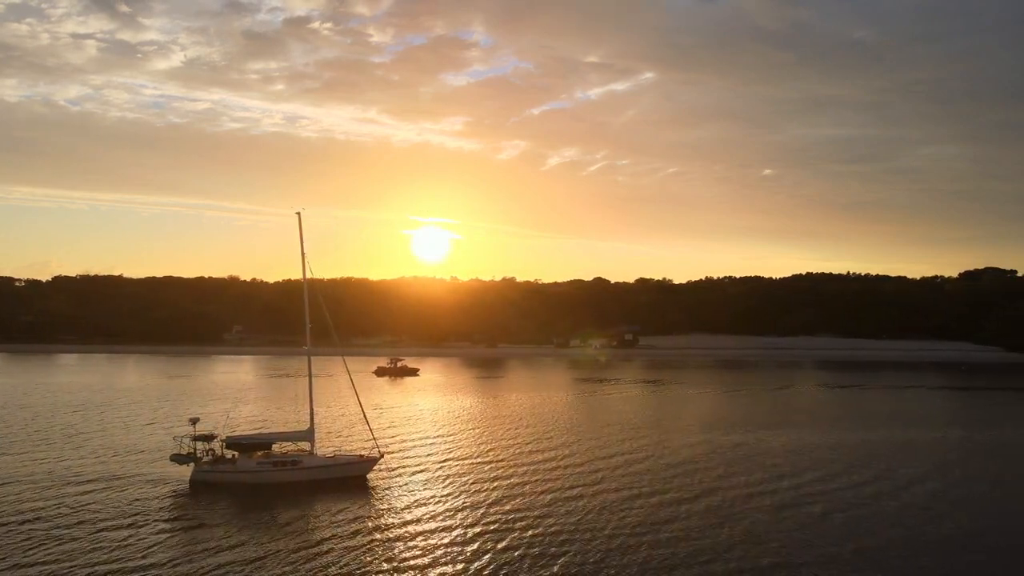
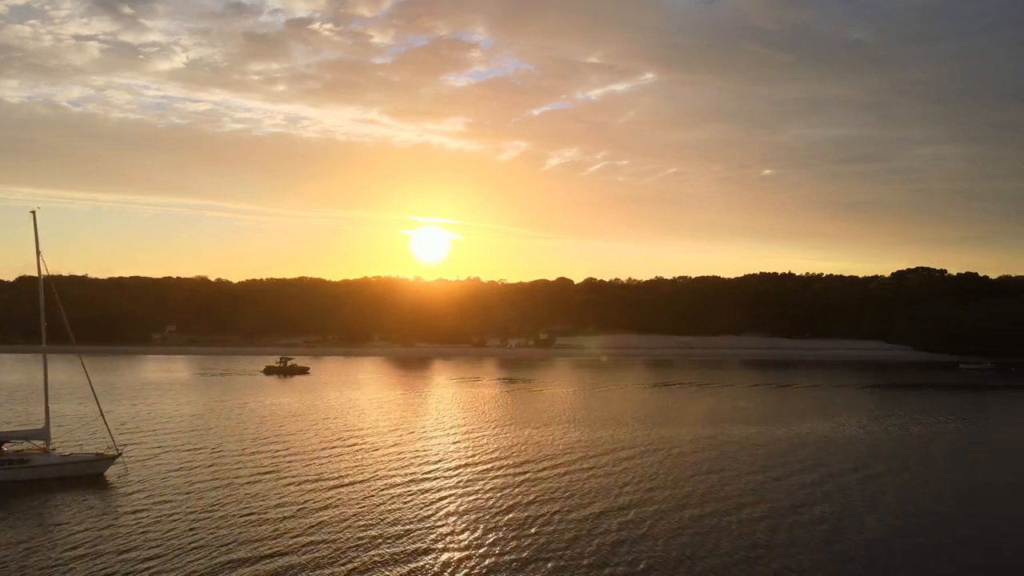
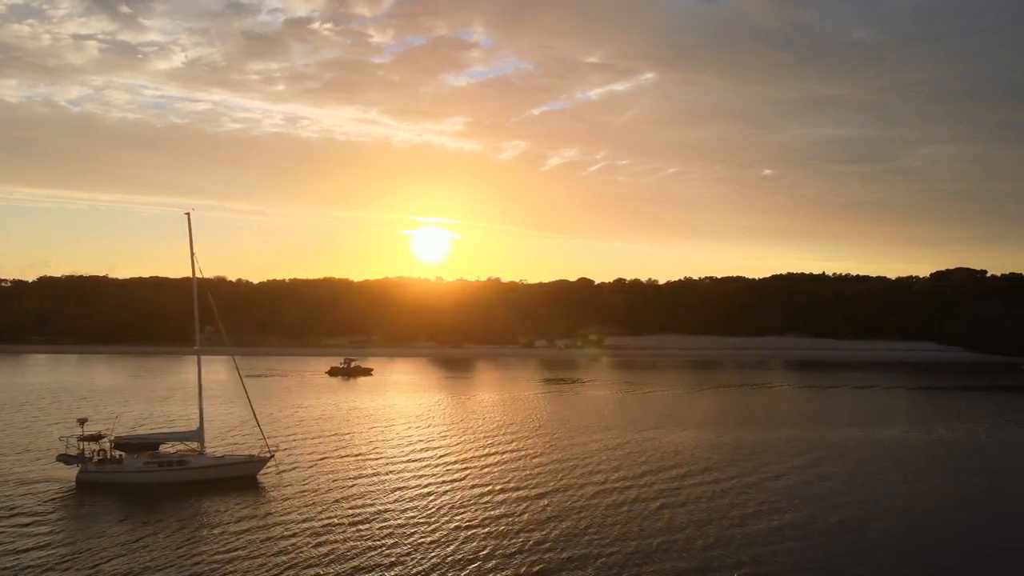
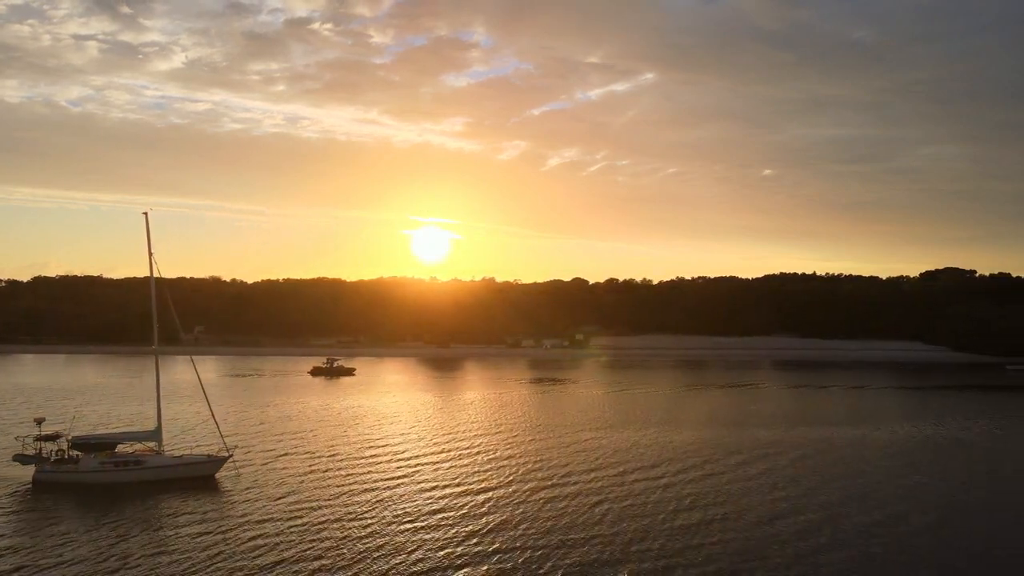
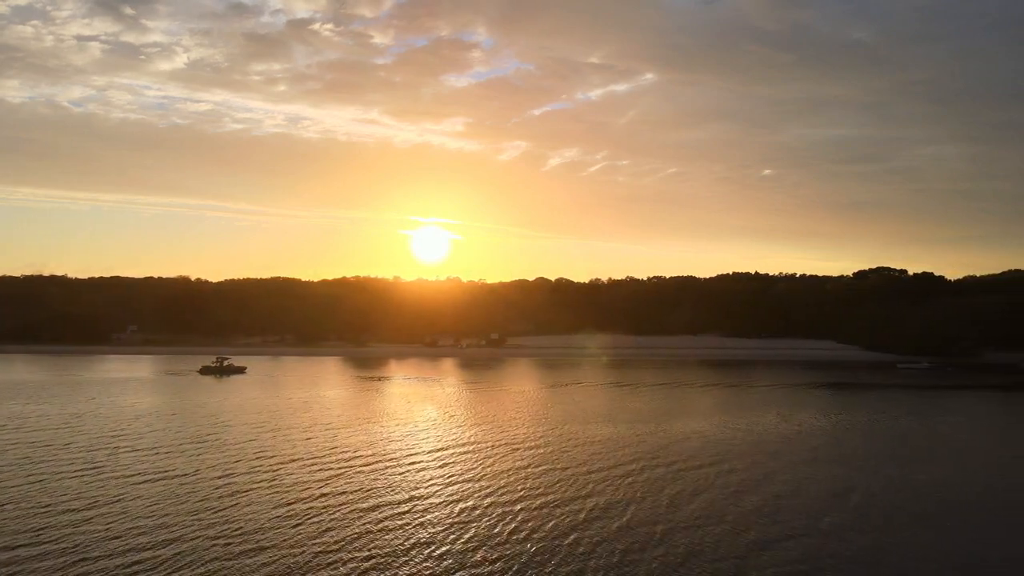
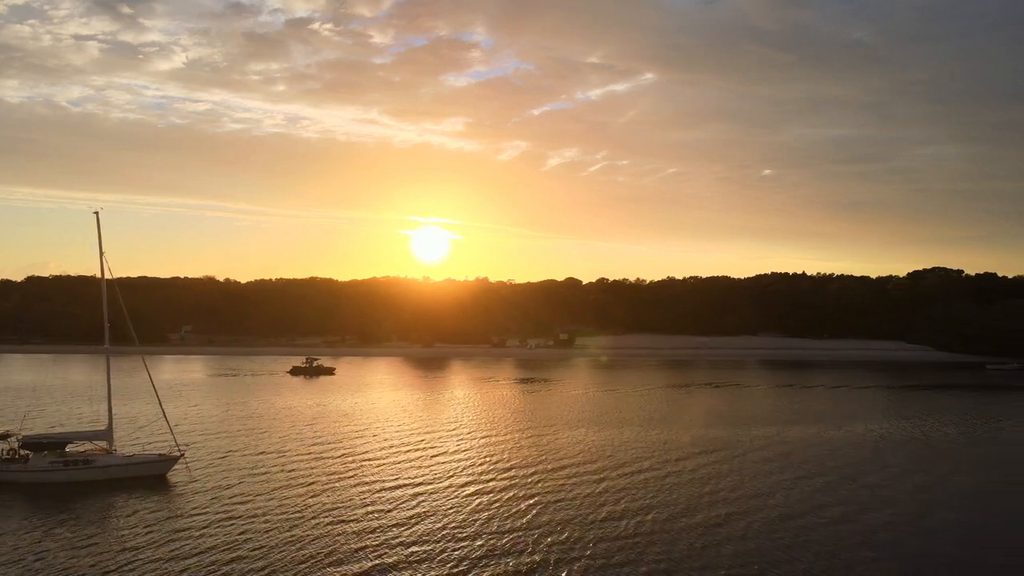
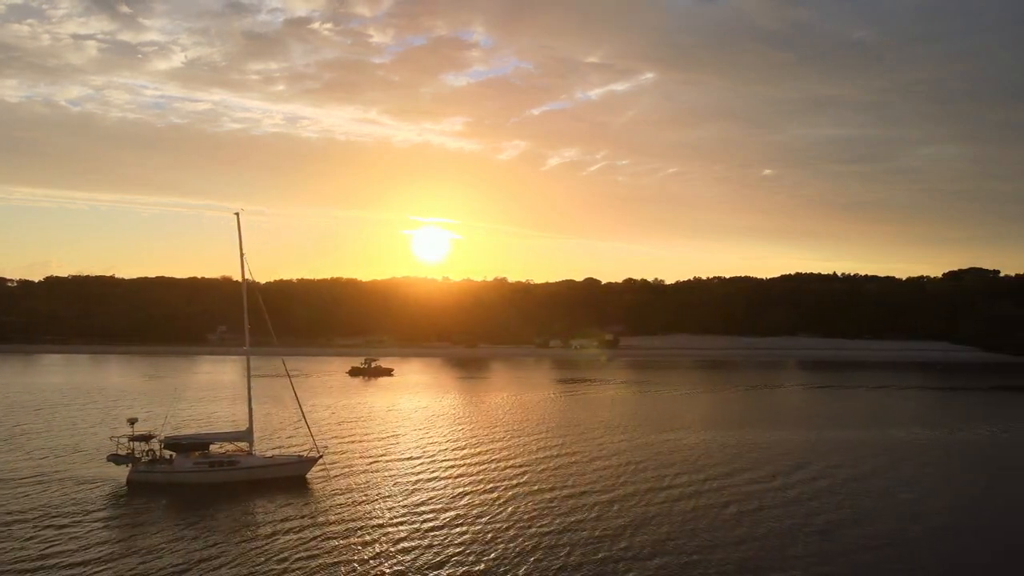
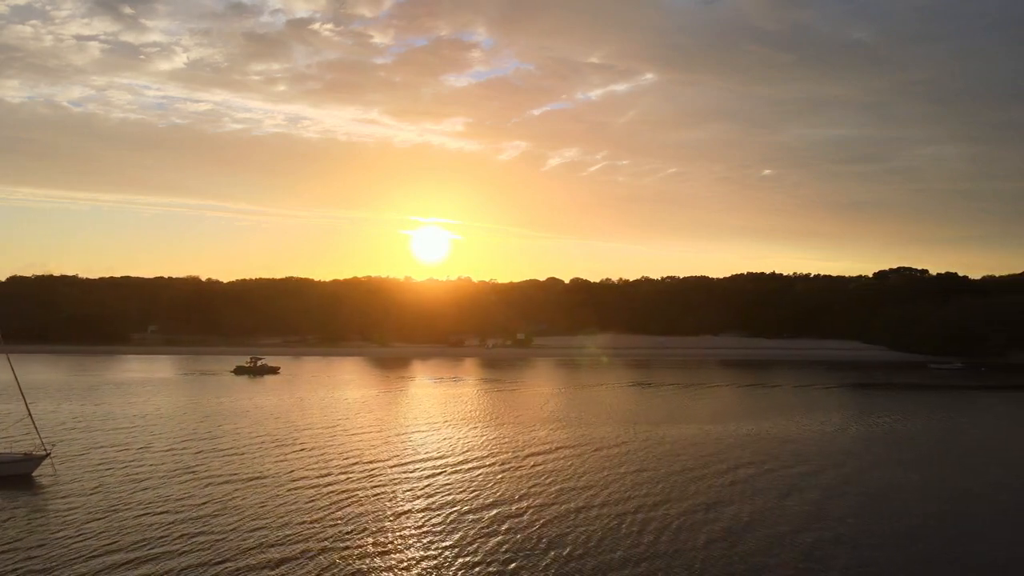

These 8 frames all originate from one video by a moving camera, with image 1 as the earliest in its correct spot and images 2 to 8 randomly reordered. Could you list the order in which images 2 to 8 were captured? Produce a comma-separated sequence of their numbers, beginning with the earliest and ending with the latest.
7, 3, 4, 6, 2, 8, 5
